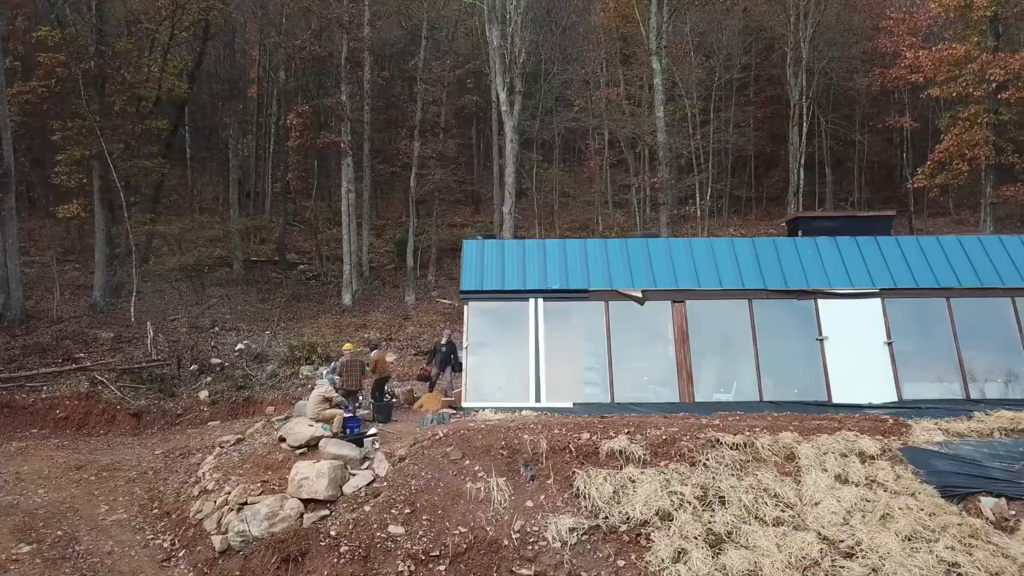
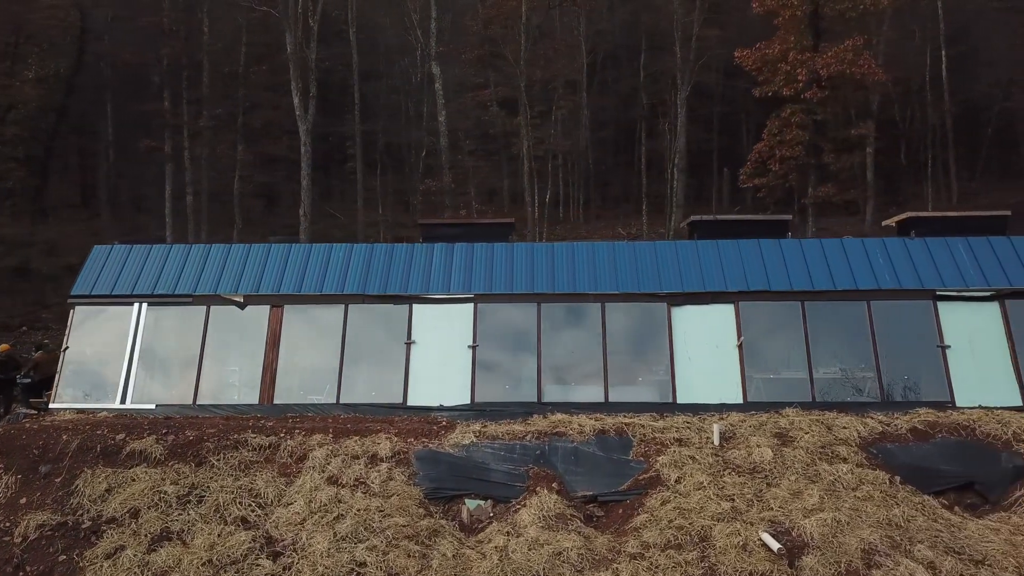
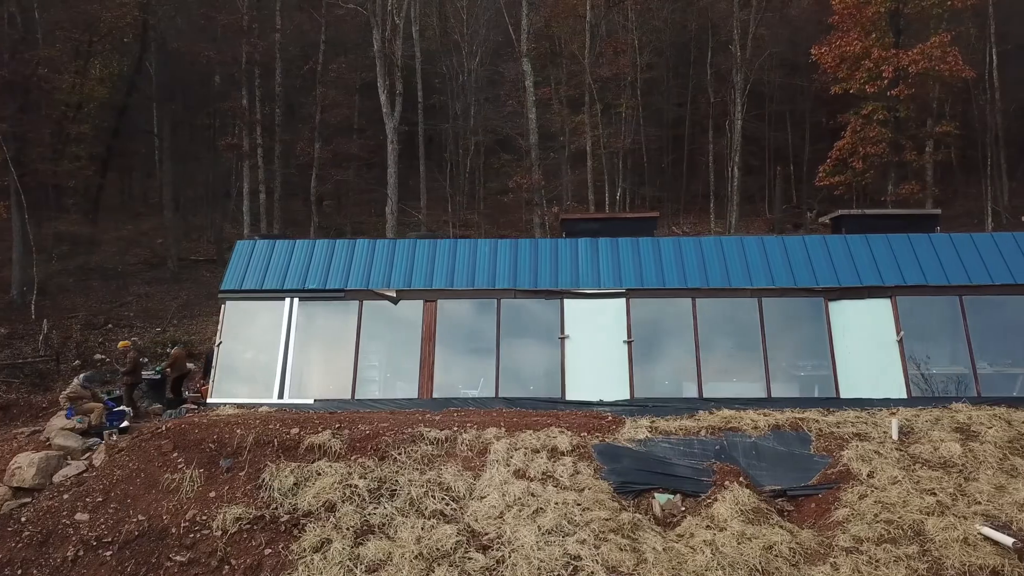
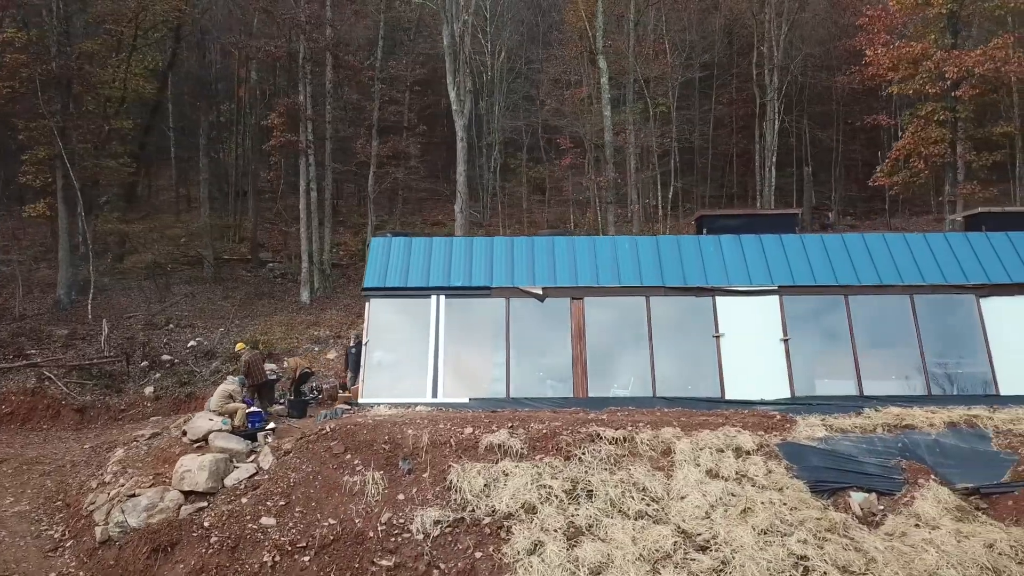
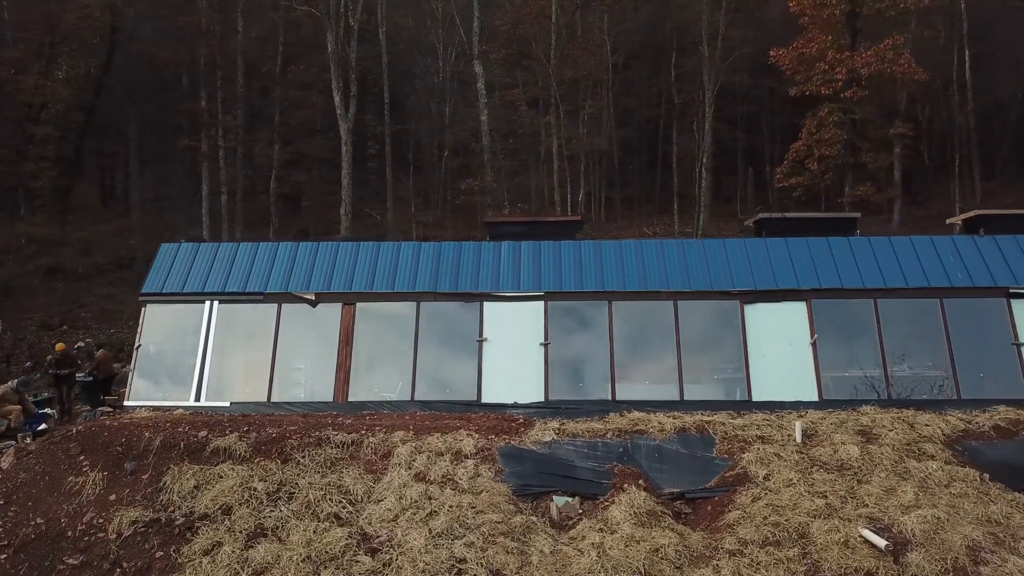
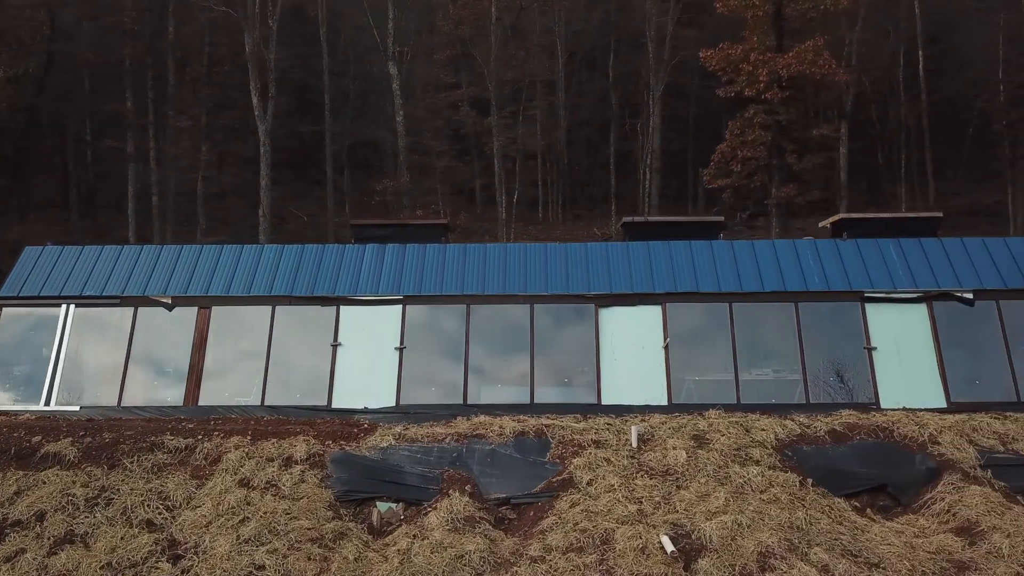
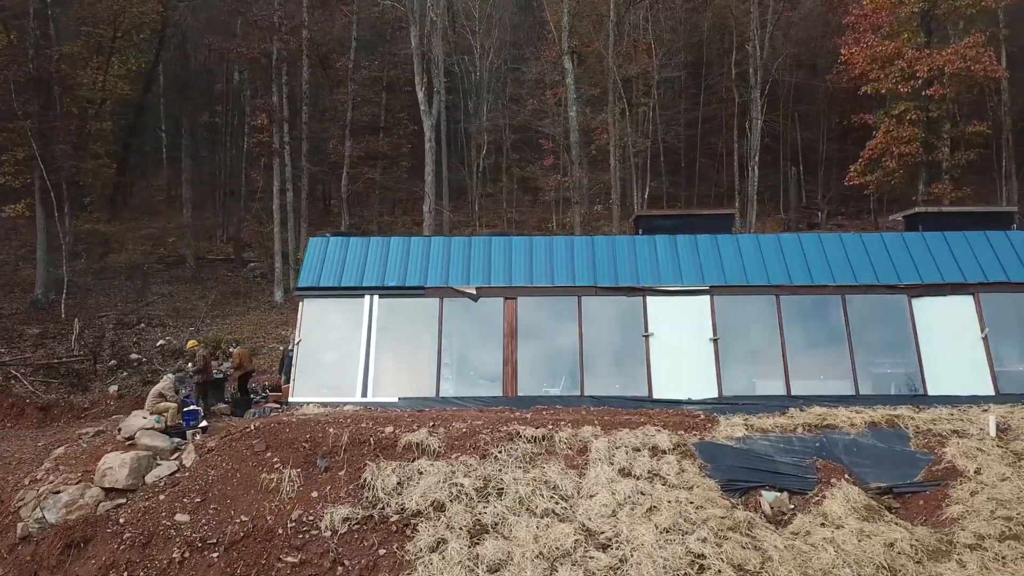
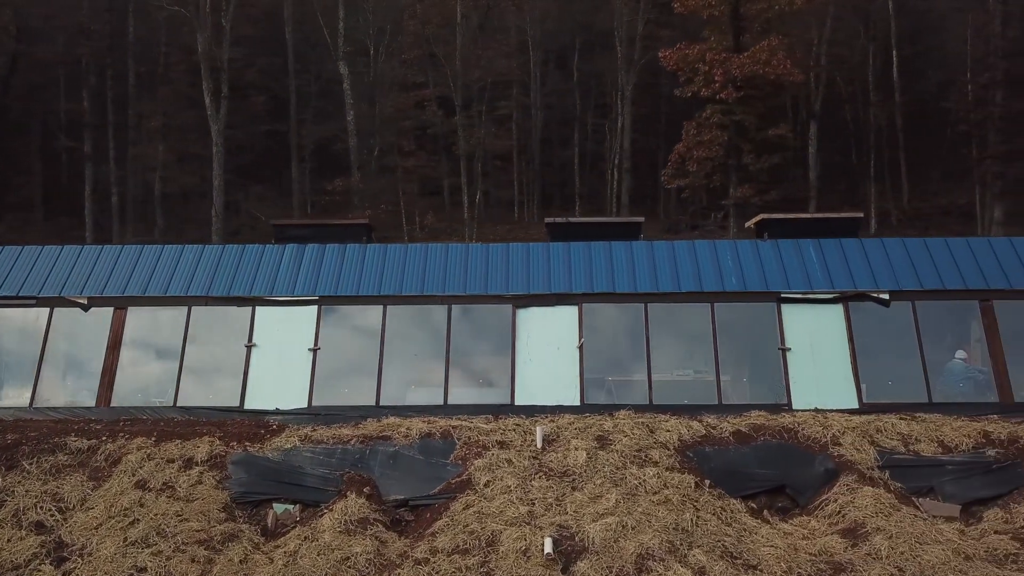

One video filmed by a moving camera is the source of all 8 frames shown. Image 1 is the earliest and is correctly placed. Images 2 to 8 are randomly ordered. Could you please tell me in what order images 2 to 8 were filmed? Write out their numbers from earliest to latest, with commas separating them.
4, 7, 3, 5, 2, 6, 8
